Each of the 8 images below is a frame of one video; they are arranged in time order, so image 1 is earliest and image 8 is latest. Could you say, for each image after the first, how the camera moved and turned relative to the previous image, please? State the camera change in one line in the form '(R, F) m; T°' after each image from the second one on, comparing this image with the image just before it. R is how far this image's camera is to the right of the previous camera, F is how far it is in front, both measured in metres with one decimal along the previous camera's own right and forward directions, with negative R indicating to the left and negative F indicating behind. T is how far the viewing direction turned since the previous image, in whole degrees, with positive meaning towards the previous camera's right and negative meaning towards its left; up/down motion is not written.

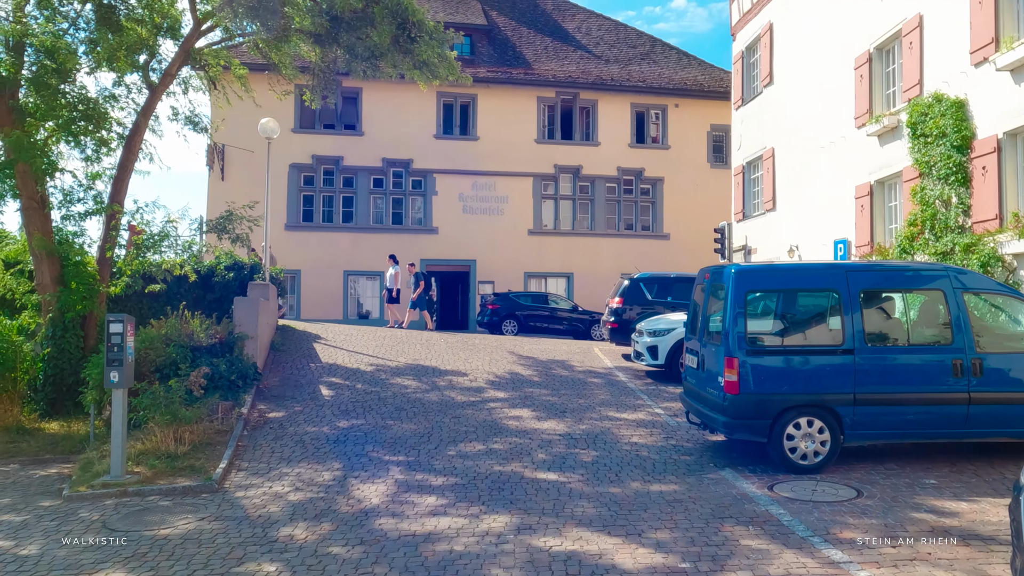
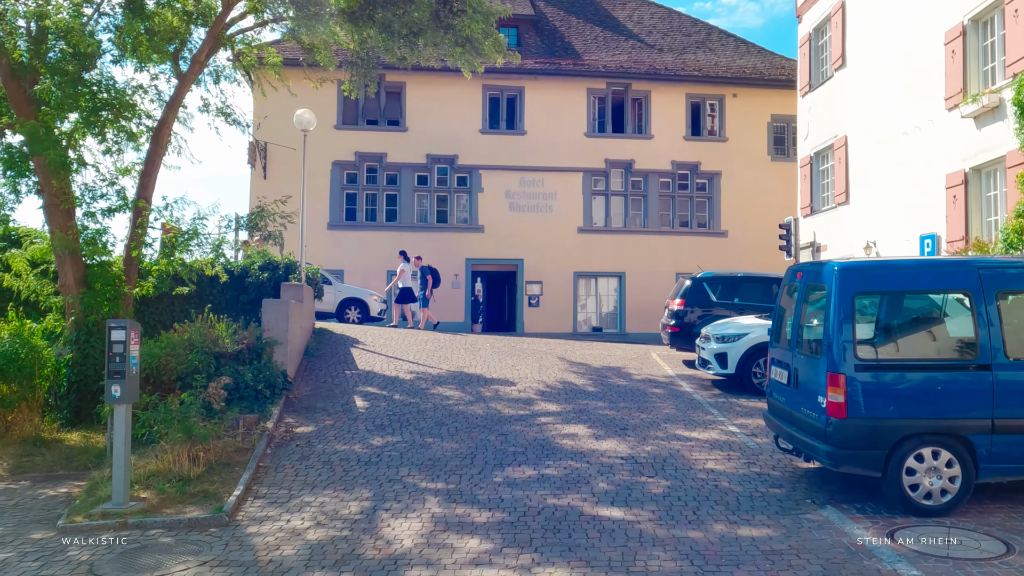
(-0.1, +1.1) m; -3°
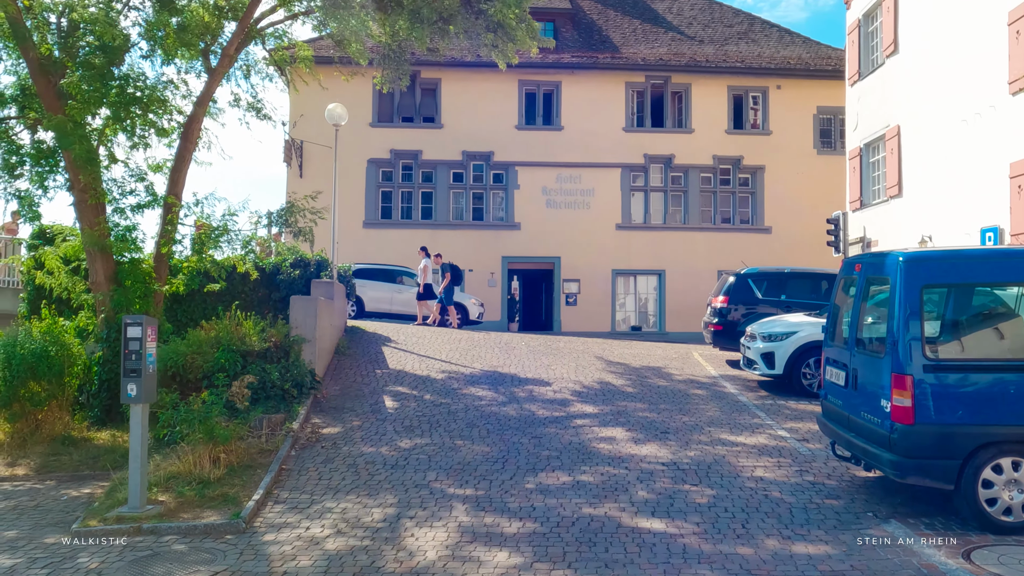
(0.0, +0.4) m; -3°
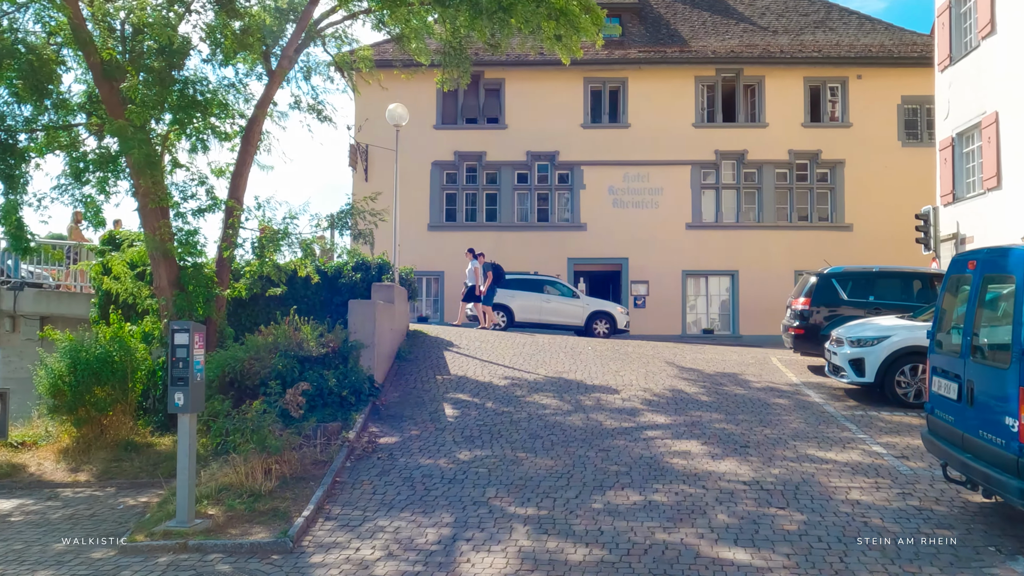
(0.0, +0.5) m; -5°
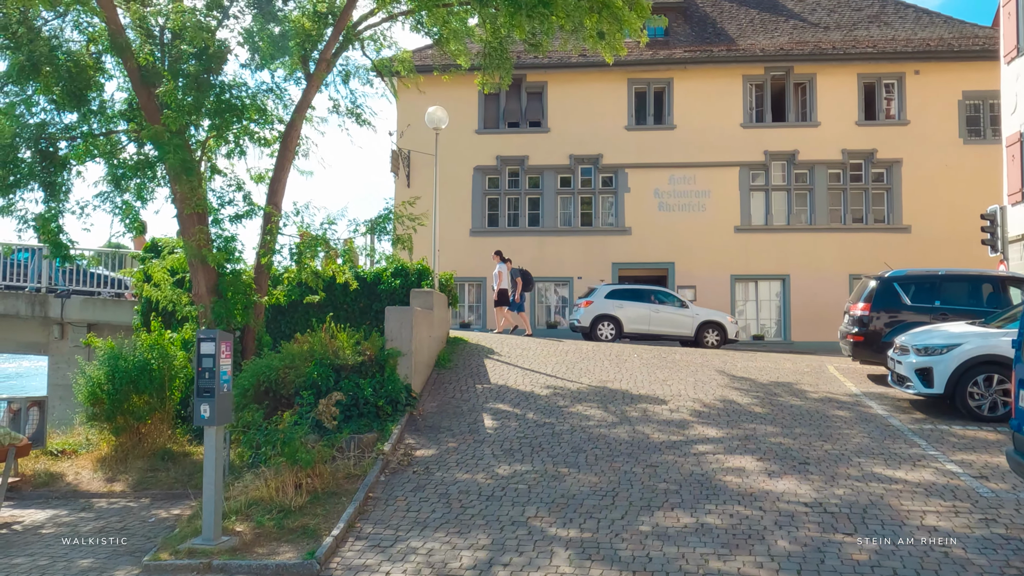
(0.0, +0.4) m; -3°
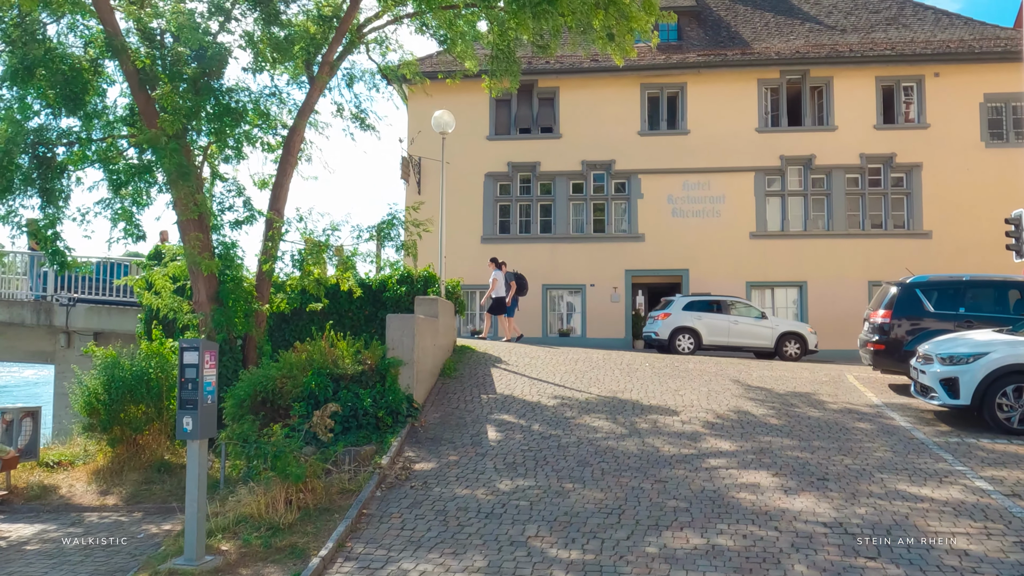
(+0.1, +0.3) m; -1°
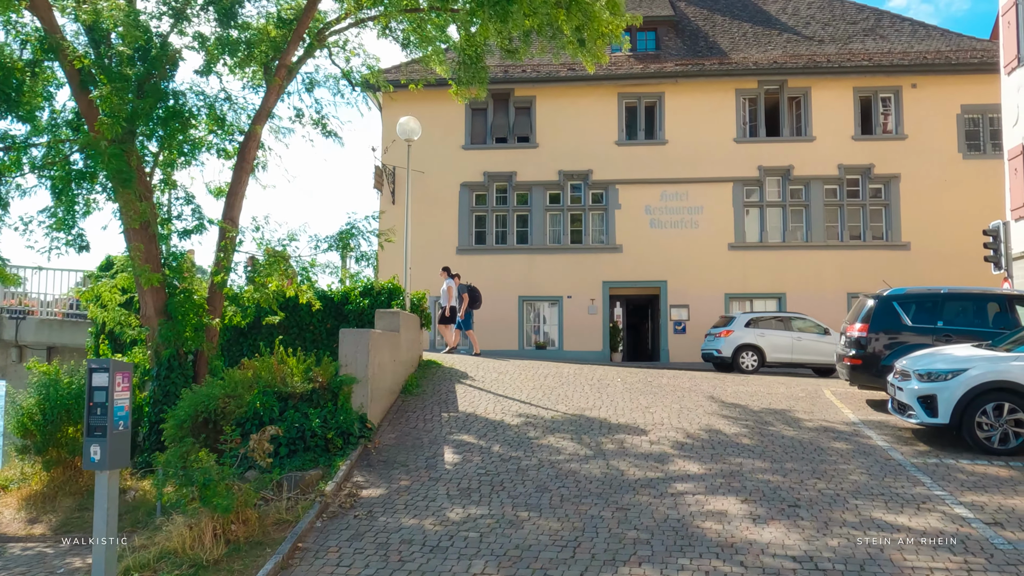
(+0.3, +0.4) m; +1°
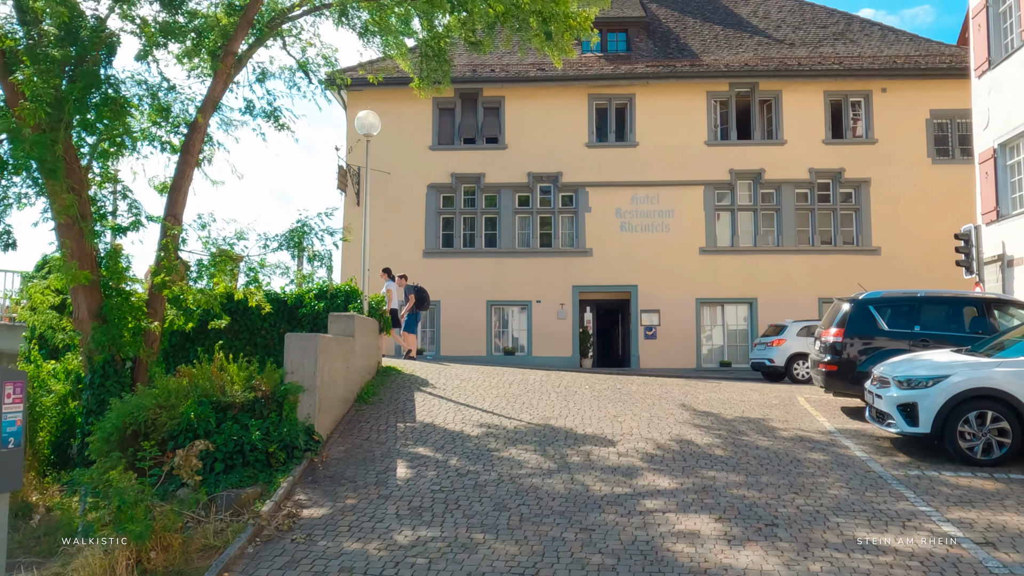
(+0.1, +0.5) m; +2°
